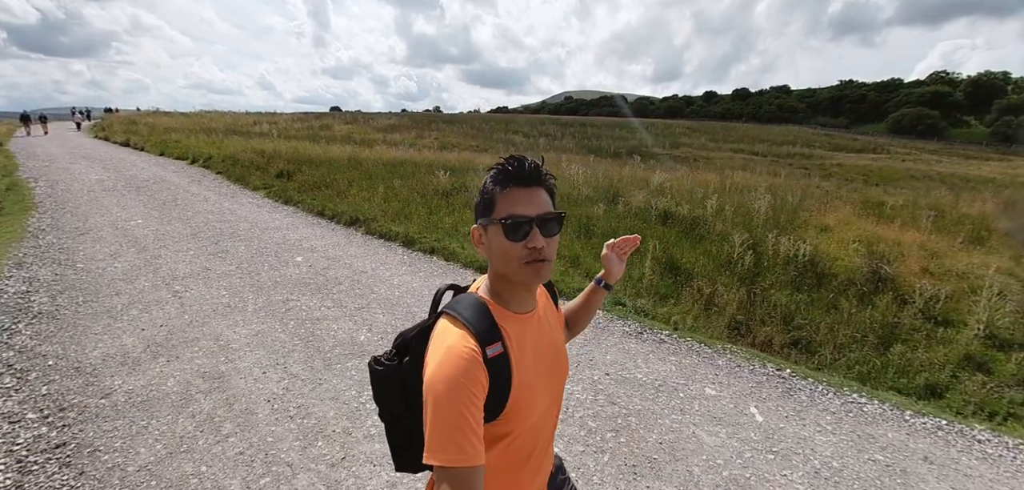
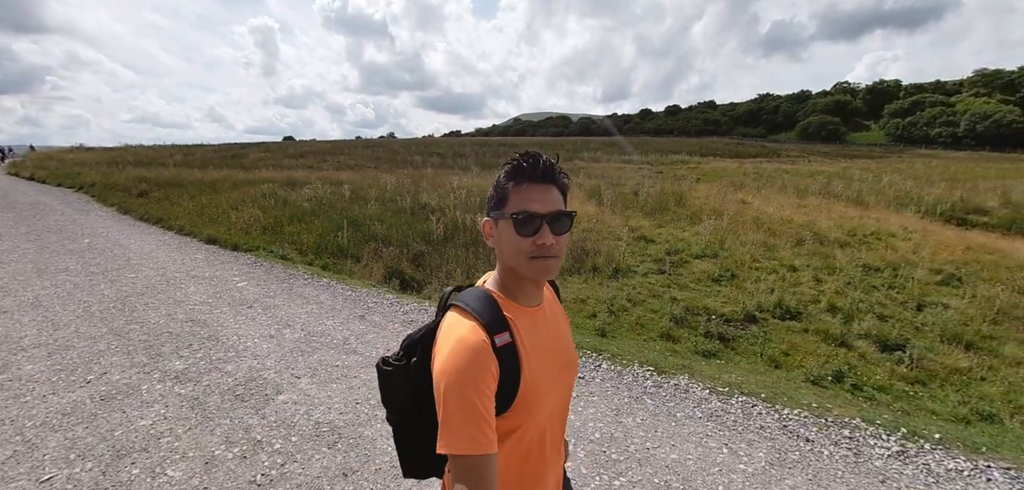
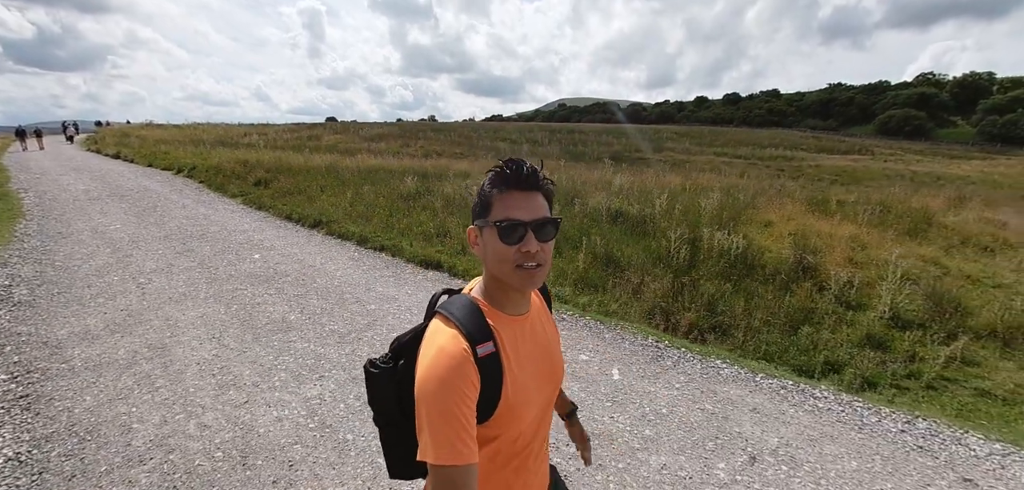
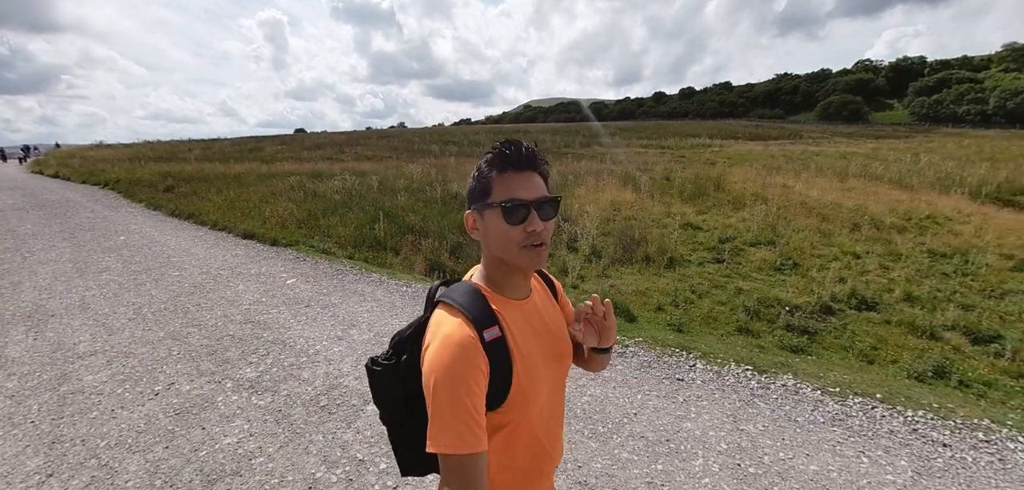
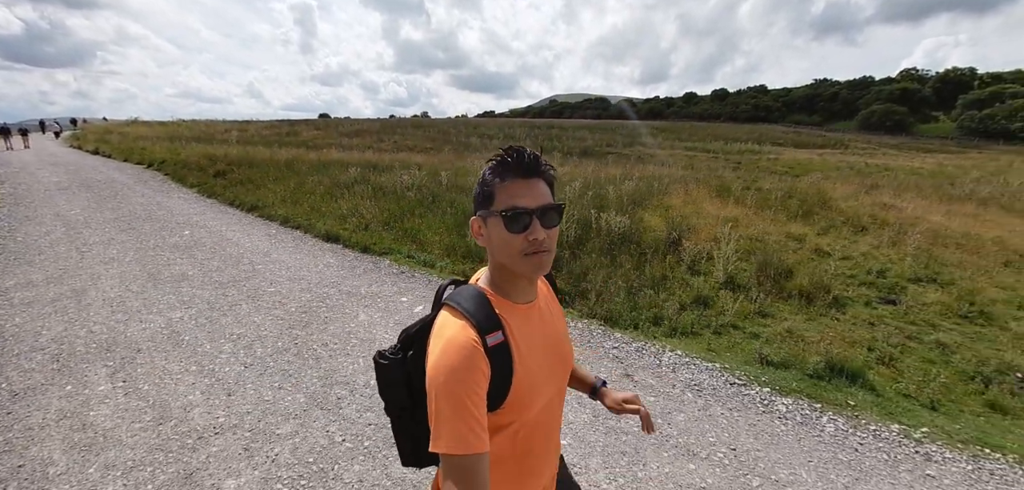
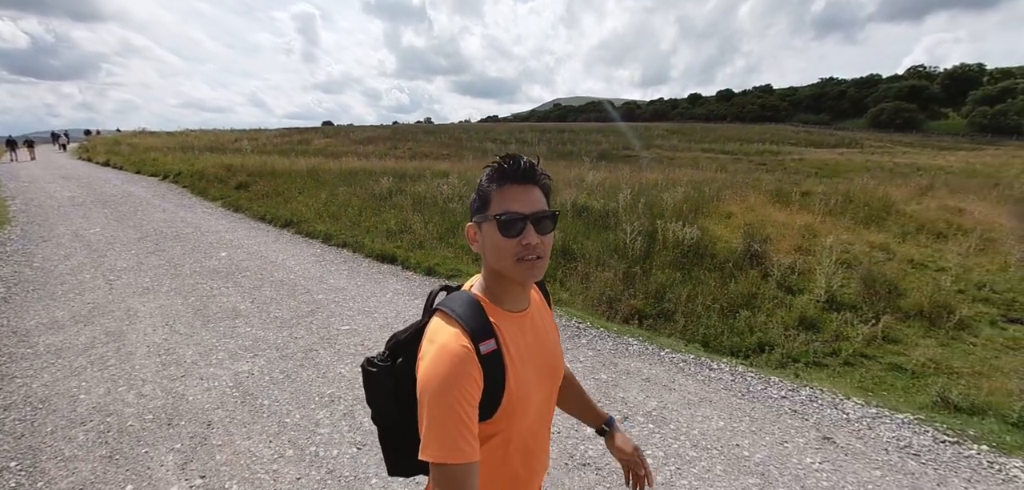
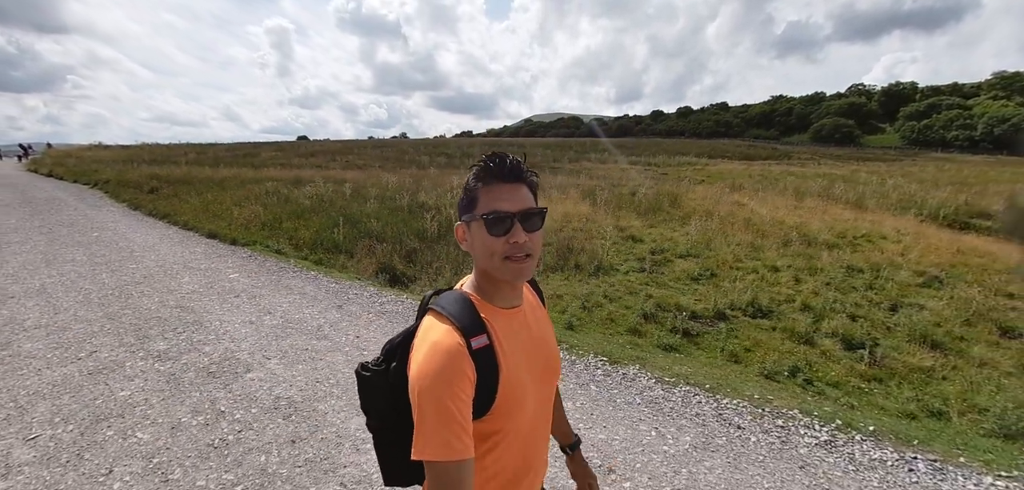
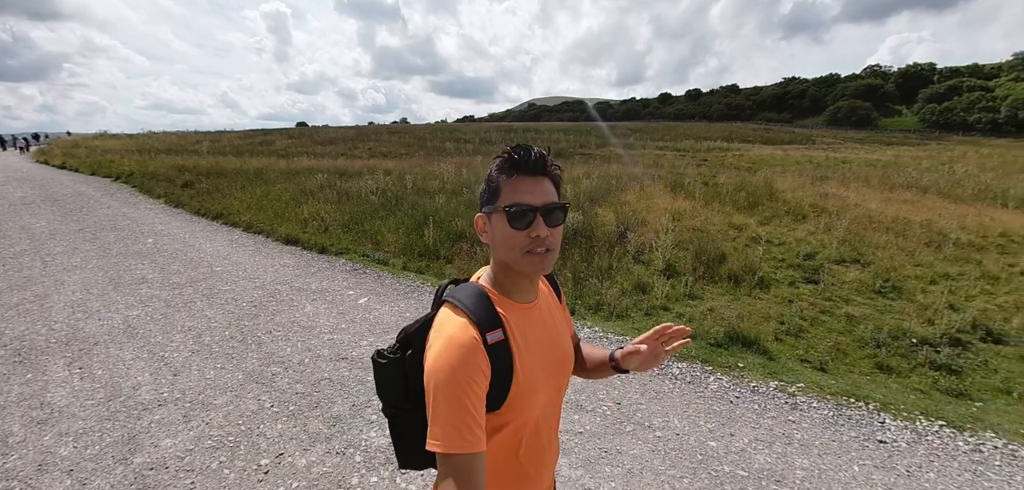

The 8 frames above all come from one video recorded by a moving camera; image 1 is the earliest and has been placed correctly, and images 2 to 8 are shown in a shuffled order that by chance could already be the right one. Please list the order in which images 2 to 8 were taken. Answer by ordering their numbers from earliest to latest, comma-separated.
3, 6, 5, 8, 4, 2, 7
